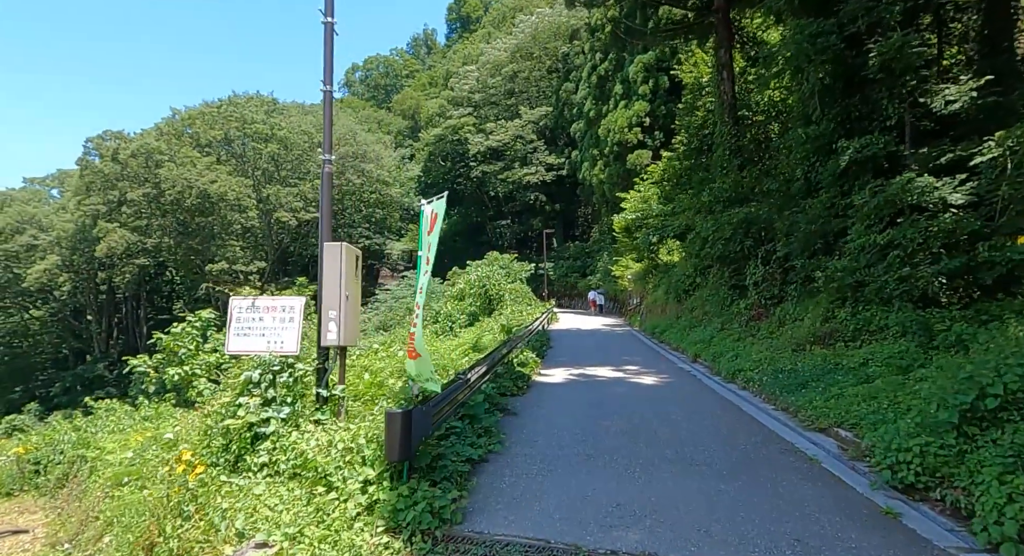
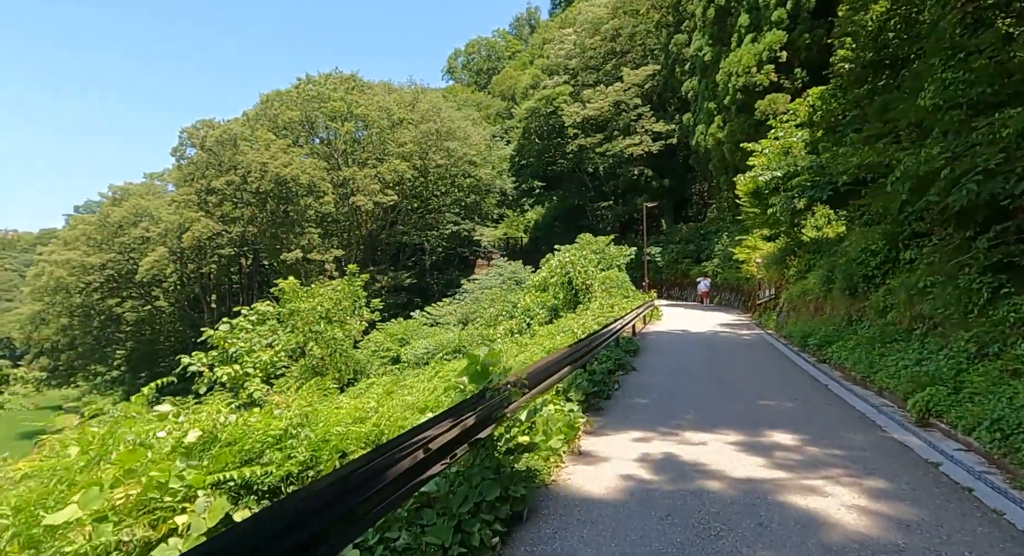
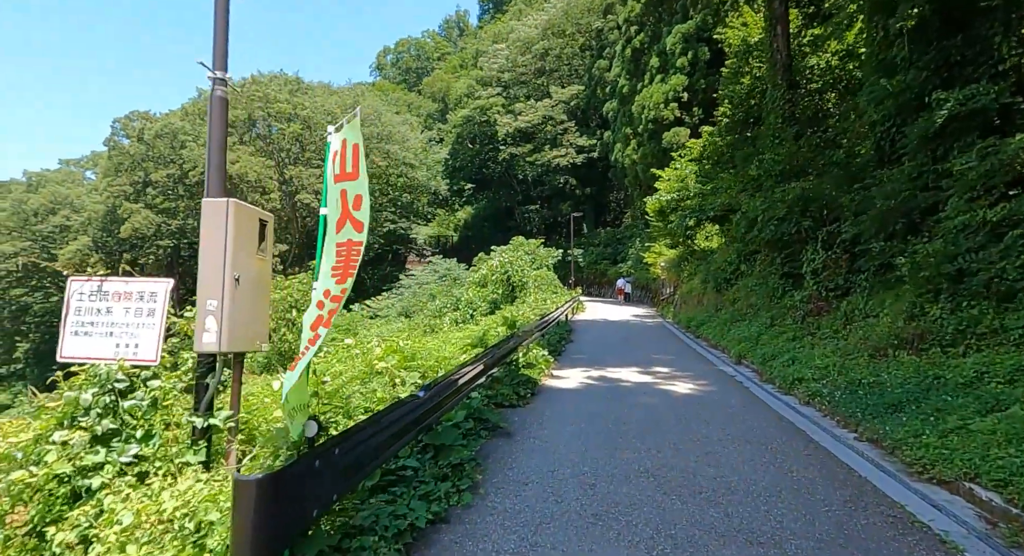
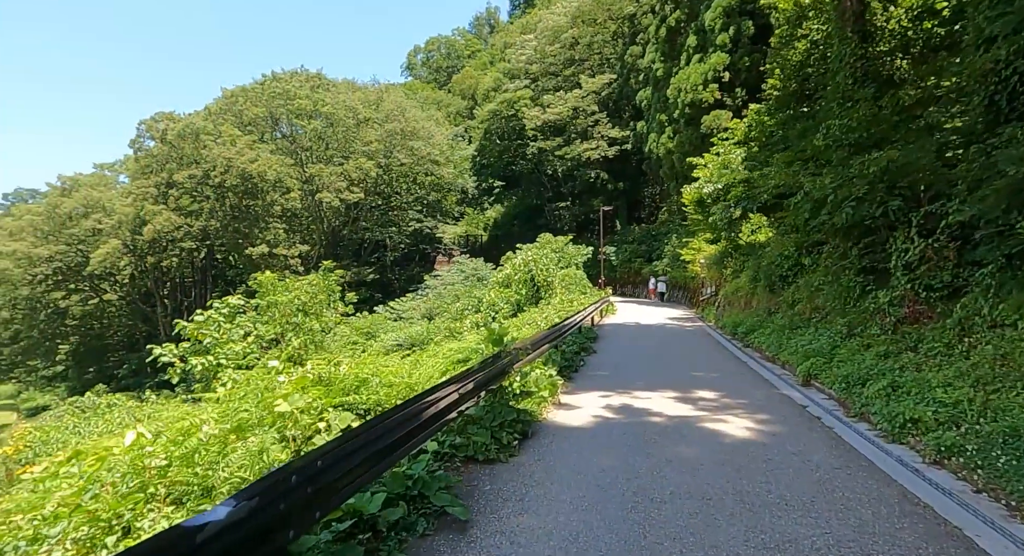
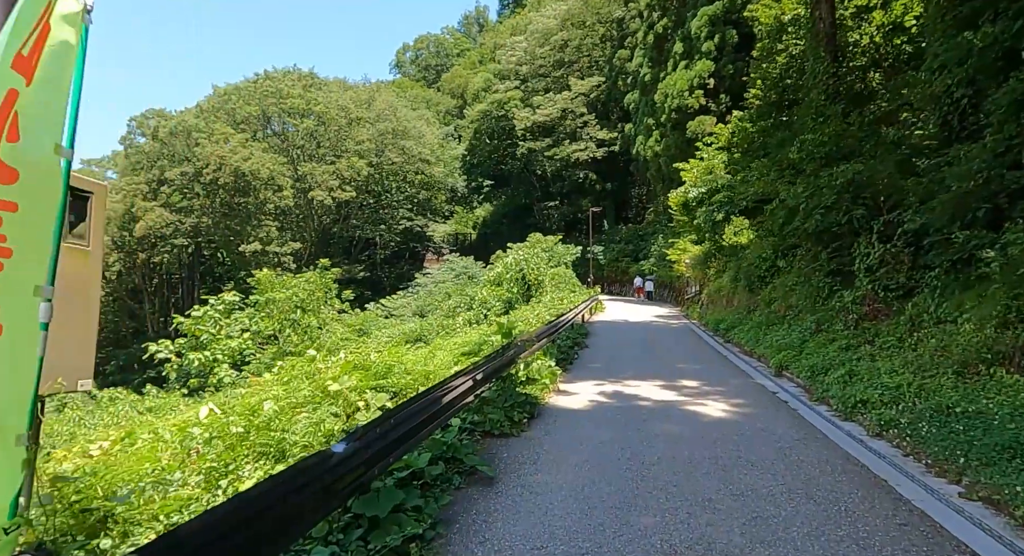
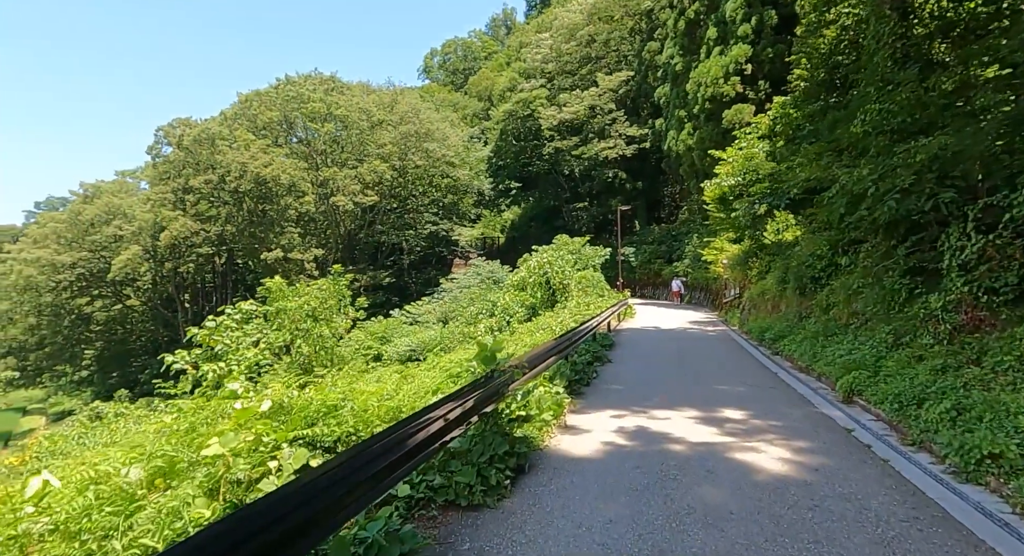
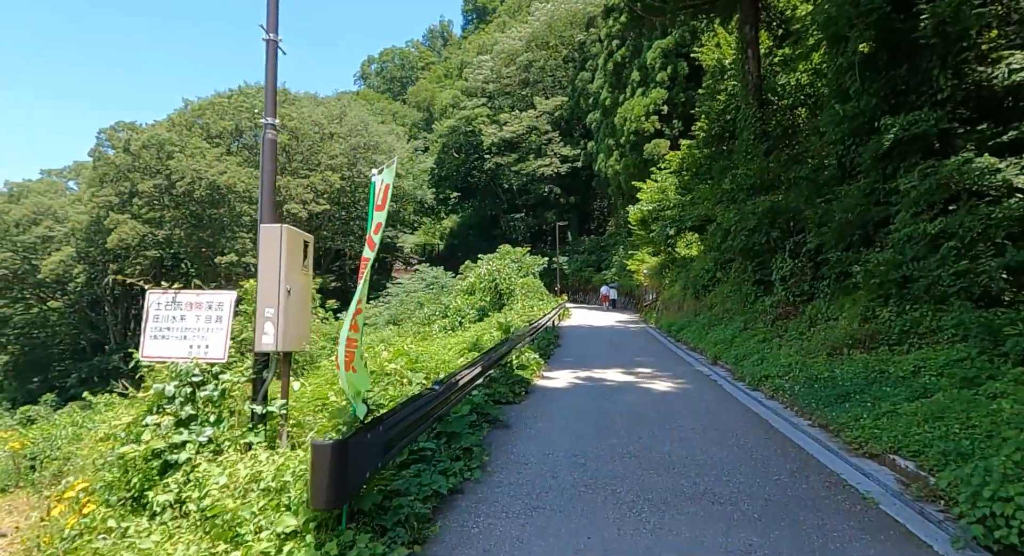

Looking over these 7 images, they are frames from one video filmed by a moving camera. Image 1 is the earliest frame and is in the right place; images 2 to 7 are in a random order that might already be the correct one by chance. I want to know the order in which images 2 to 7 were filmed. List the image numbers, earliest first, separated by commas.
7, 3, 5, 4, 6, 2
